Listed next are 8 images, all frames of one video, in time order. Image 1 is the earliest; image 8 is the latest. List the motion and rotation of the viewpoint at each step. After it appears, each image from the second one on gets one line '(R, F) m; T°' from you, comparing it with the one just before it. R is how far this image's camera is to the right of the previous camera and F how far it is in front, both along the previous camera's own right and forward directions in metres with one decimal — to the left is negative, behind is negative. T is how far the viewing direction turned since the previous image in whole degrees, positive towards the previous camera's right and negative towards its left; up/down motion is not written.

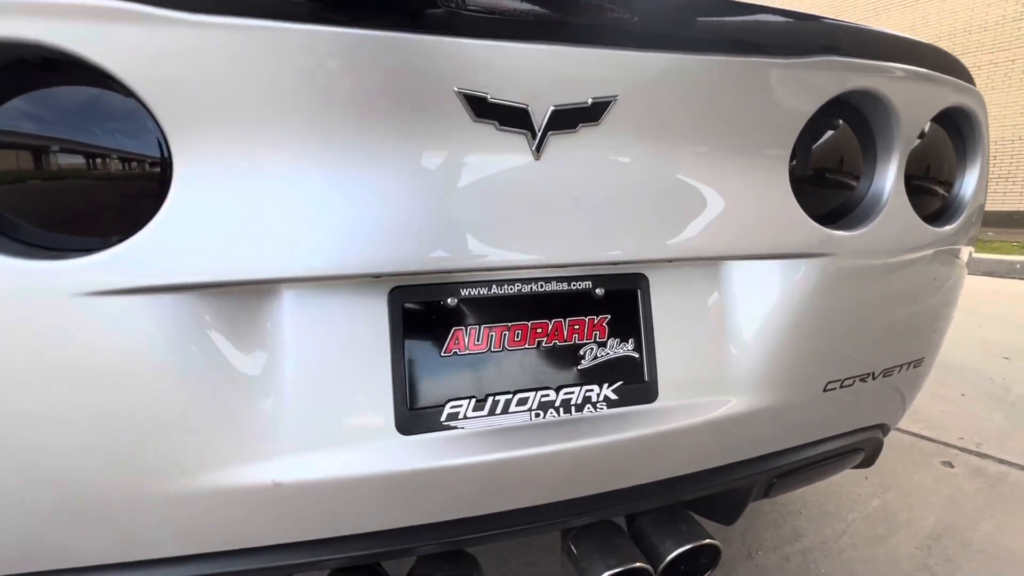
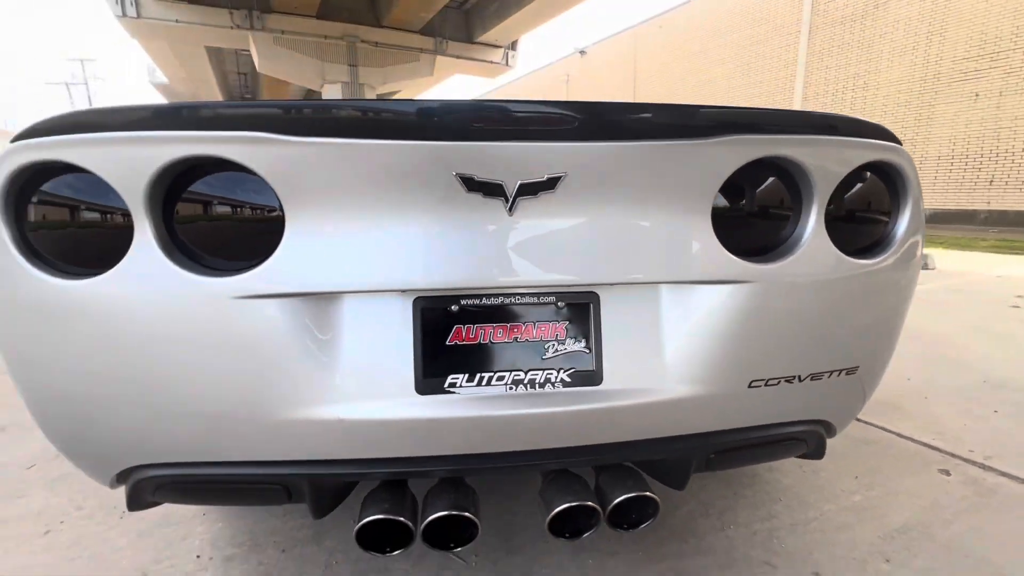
(+0.2, -0.3) m; -8°
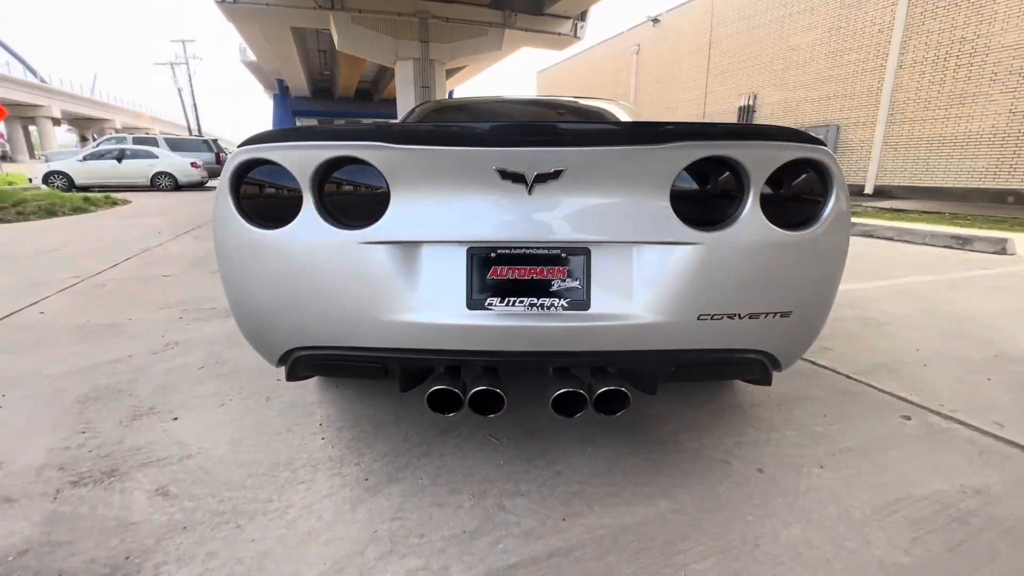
(+0.1, -0.5) m; -7°
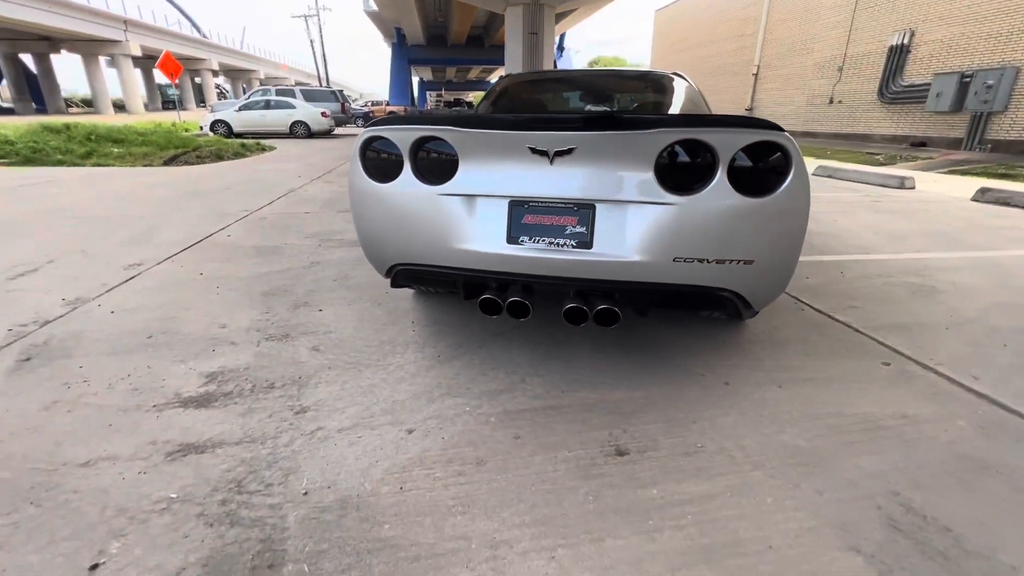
(+0.3, -0.6) m; -12°
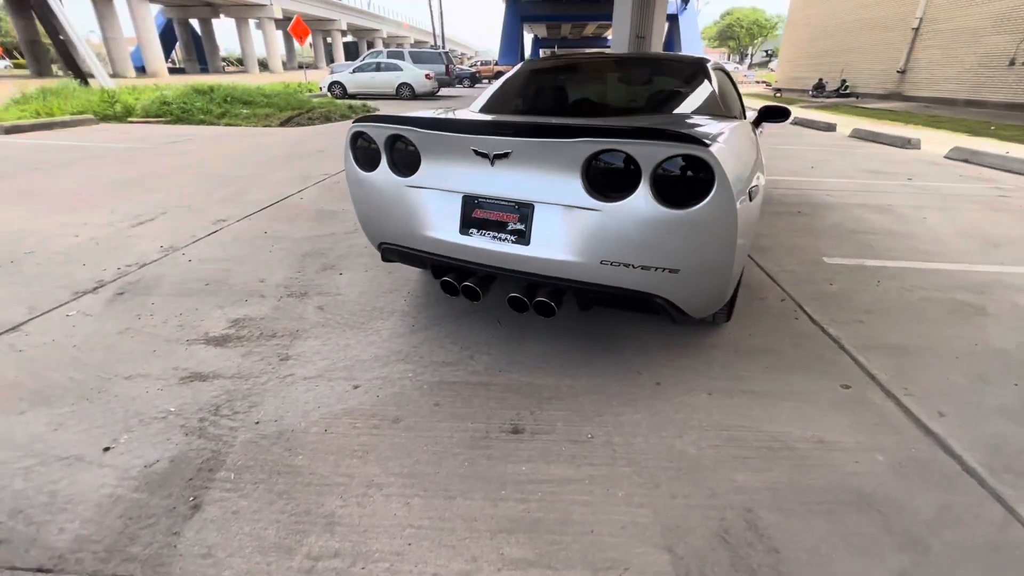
(+0.7, -0.1) m; -12°
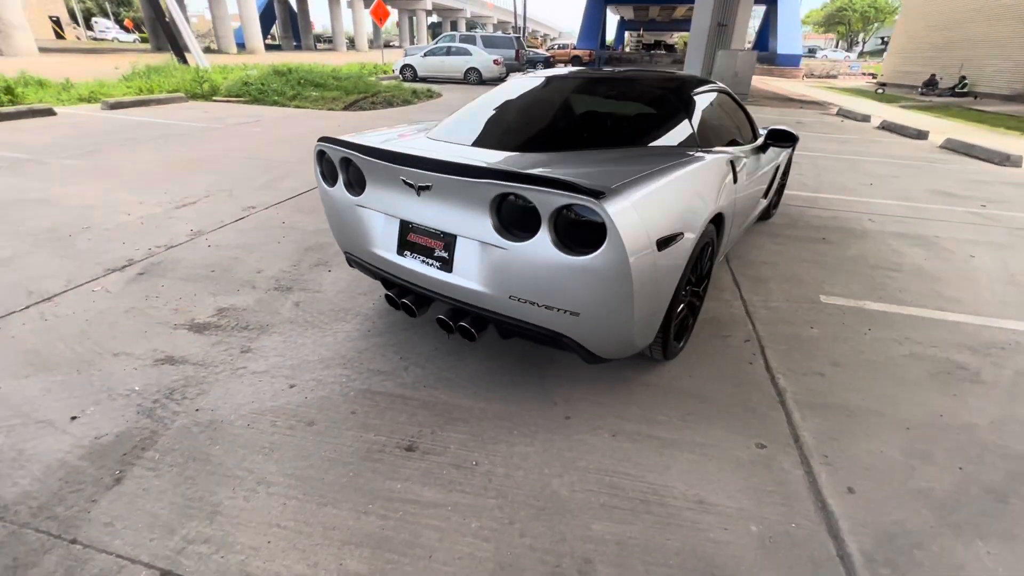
(+0.7, 0.0) m; -8°
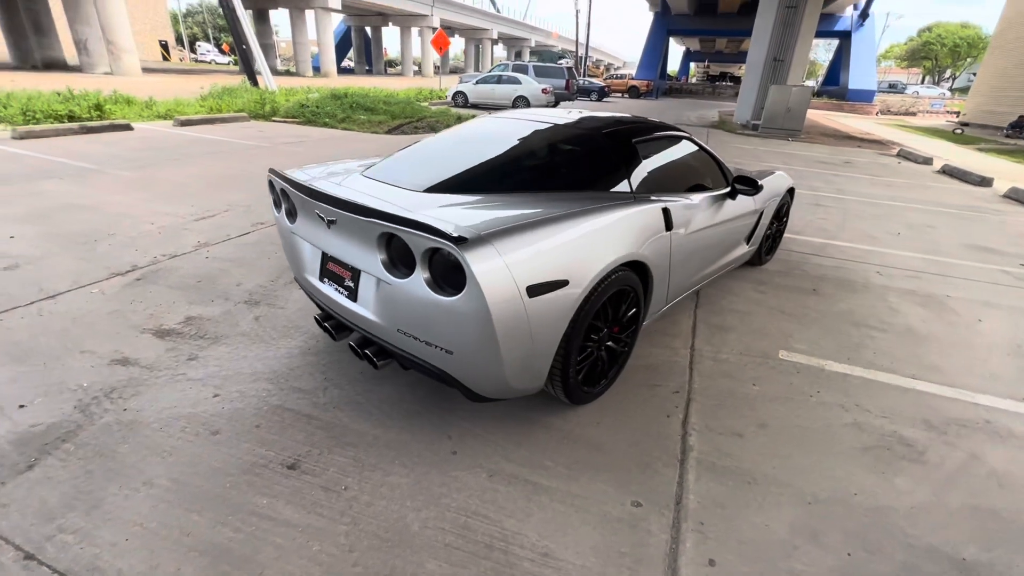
(+0.7, 0.0) m; -6°
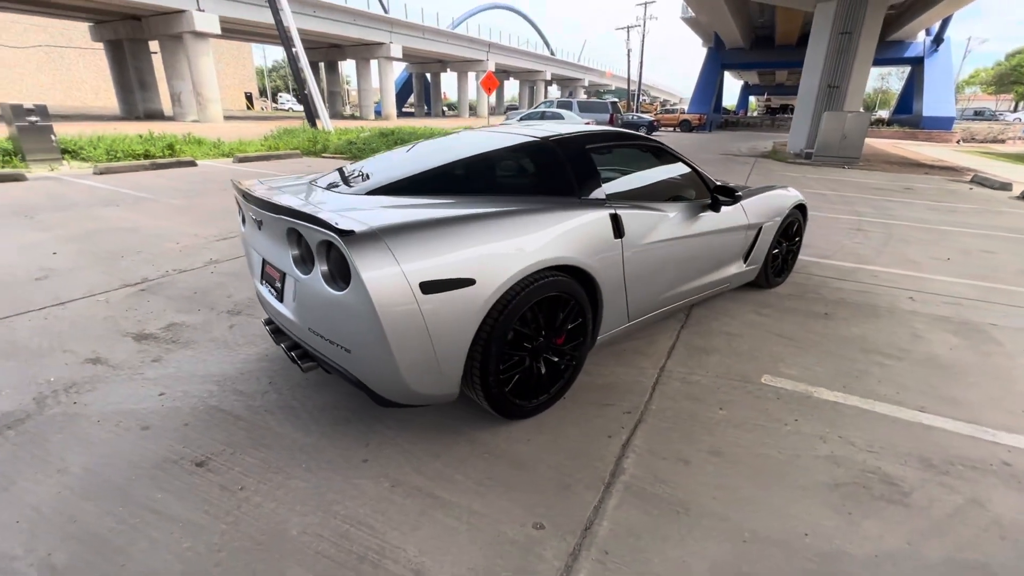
(+0.6, +0.1) m; -7°
